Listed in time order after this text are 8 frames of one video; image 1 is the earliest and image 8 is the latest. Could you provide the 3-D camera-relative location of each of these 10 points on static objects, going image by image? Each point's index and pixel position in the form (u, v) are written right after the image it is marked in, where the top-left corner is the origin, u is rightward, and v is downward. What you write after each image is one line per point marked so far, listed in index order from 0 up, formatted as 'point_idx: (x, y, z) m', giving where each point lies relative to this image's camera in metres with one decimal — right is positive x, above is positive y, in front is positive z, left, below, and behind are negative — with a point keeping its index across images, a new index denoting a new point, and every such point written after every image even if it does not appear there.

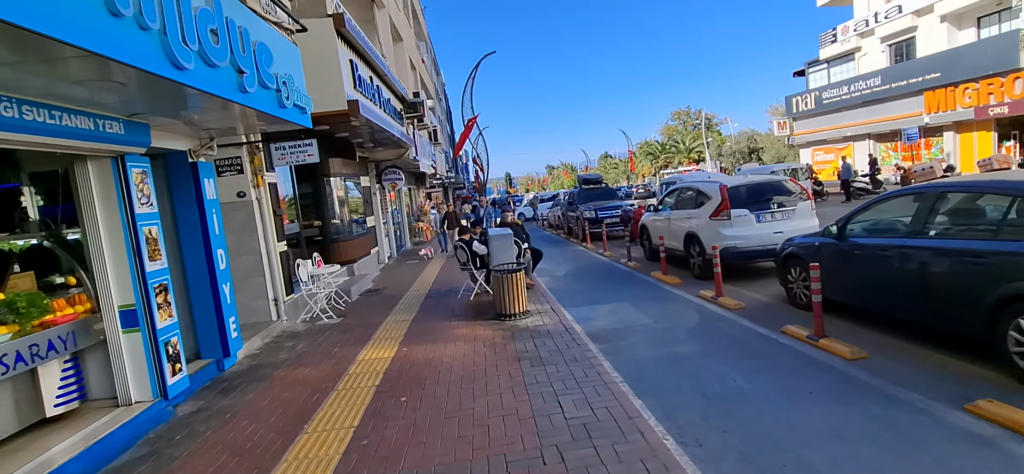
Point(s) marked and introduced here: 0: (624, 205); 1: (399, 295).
0: (+4.2, +1.2, +19.4) m
1: (-2.3, -1.2, +10.7) m
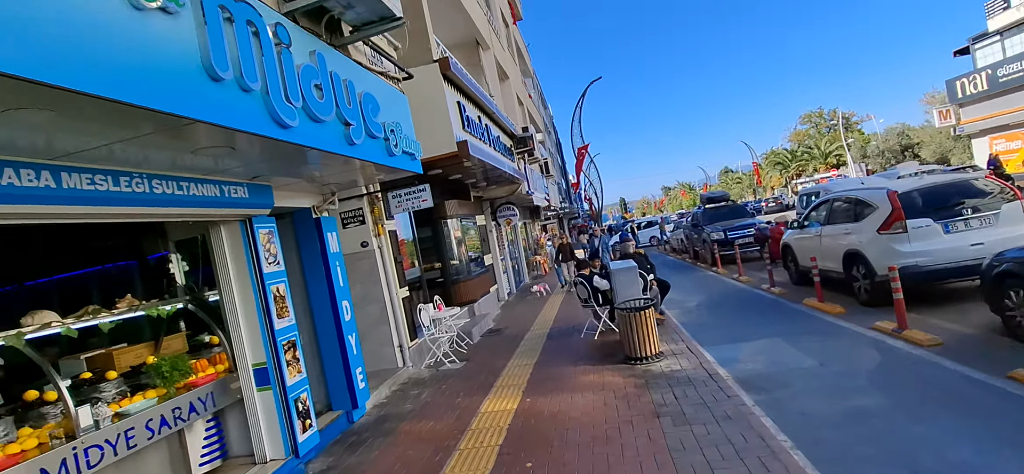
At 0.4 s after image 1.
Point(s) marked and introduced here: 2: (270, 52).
0: (+8.3, +0.5, +17.5) m
1: (+0.2, -2.0, +10.3) m
2: (-1.7, +1.3, +3.6) m
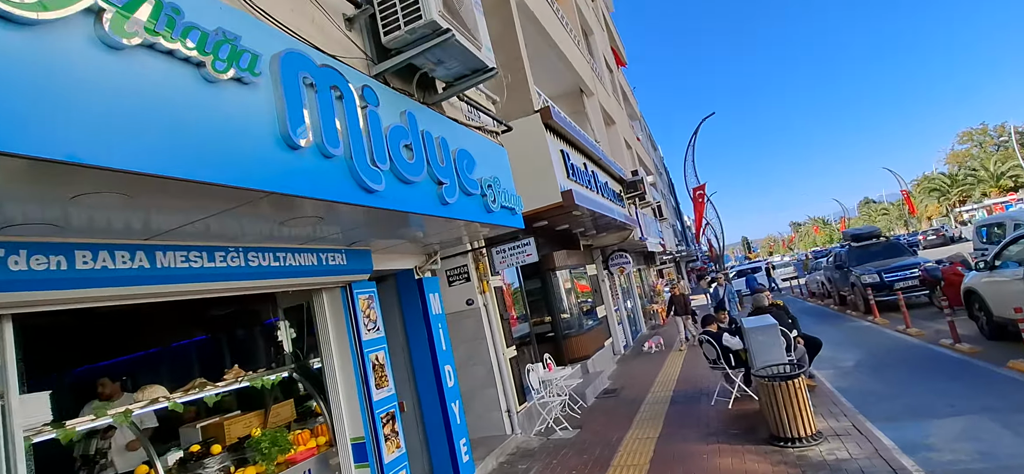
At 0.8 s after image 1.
0: (+11.8, -0.7, +14.8) m
1: (+2.3, -2.9, +9.3) m
2: (-1.0, +0.8, +3.4) m
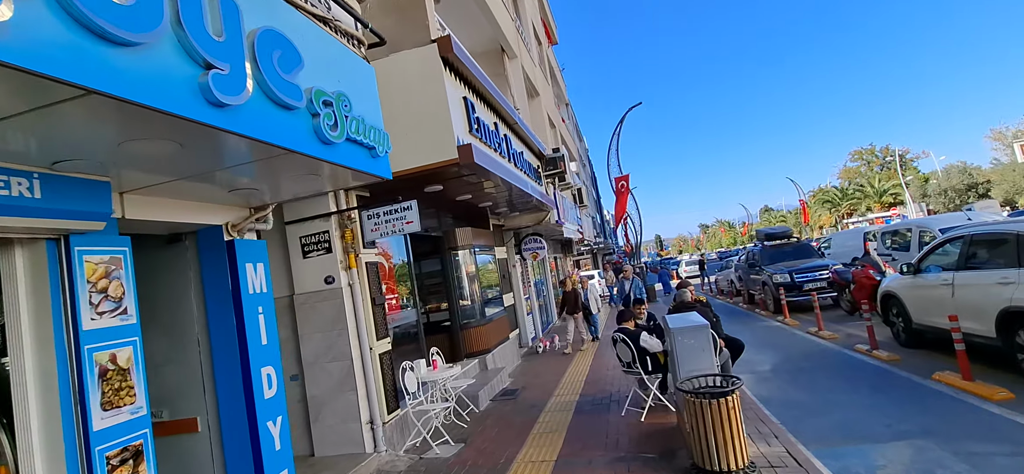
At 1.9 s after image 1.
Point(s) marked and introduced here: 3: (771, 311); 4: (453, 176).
0: (+9.1, -0.7, +14.7) m
1: (+0.4, -2.5, +7.9) m
2: (-1.8, +1.2, +1.5) m
3: (+7.5, -2.2, +15.0) m
4: (-0.8, +0.8, +7.1) m
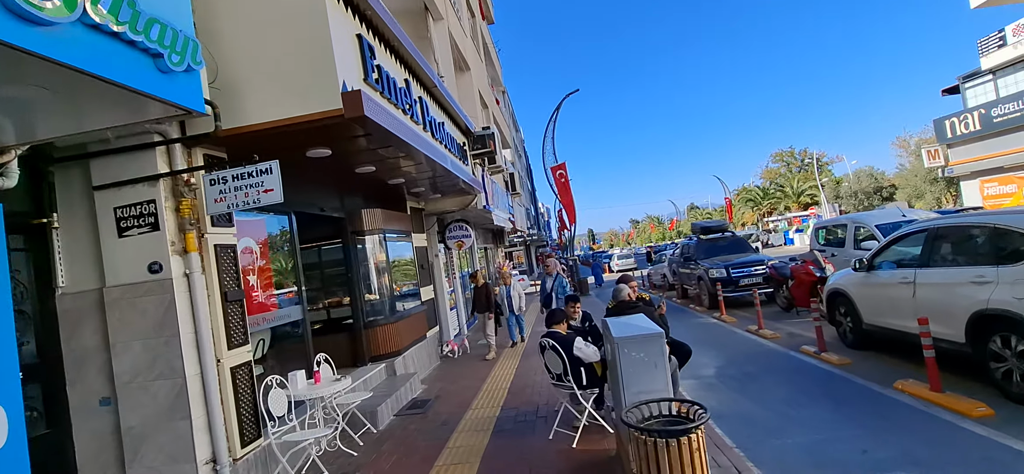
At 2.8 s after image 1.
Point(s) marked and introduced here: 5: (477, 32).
0: (+7.1, -0.6, +14.3) m
1: (-0.7, -2.3, +6.6) m
2: (-2.1, +1.3, -0.1) m
3: (+5.4, -2.0, +14.5) m
4: (-1.8, +1.1, +5.5) m
5: (-1.2, +7.2, +18.2) m
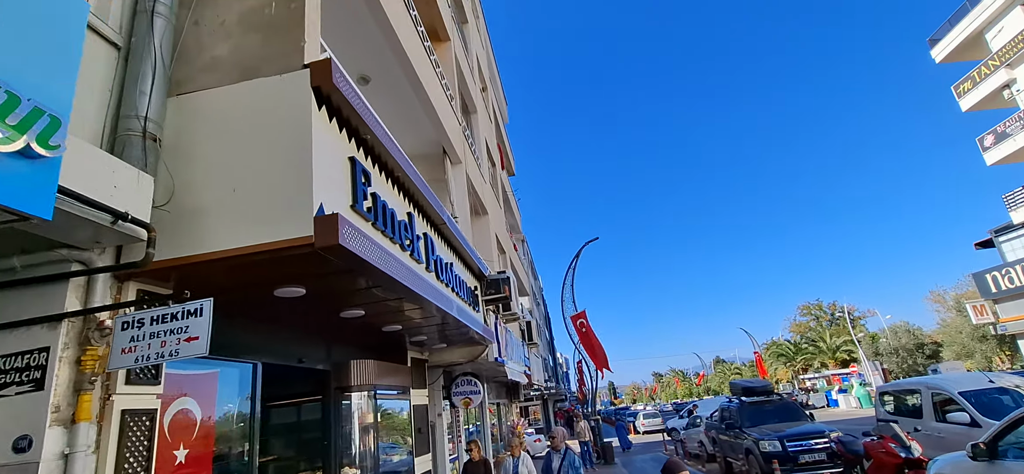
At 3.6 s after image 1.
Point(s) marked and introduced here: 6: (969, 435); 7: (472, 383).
0: (+7.5, -4.5, +12.2) m
1: (-0.7, -3.9, +4.6) m
2: (-2.1, +1.5, -0.7) m
3: (+5.8, -5.9, +12.0) m
4: (-1.7, -0.3, +4.6) m
5: (-0.5, +2.0, +18.4) m
6: (+8.3, -3.6, +9.3) m
7: (-0.9, -3.2, +11.2) m
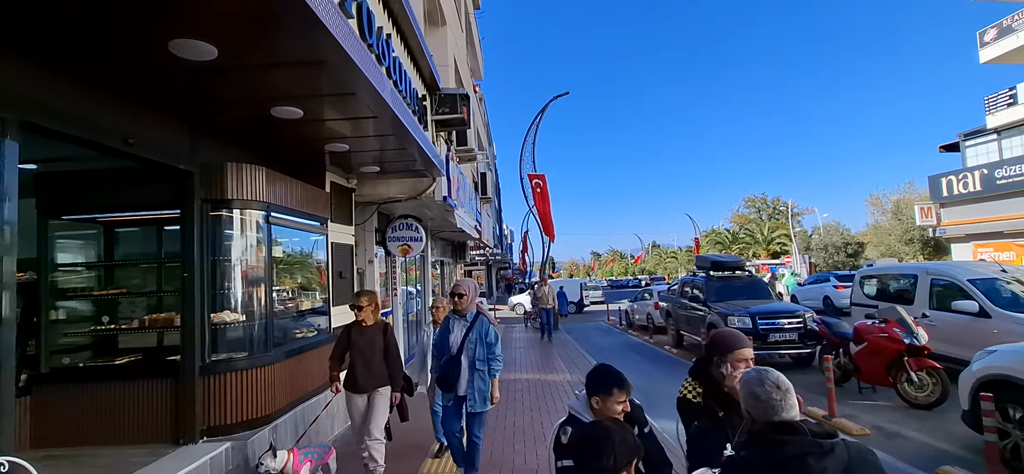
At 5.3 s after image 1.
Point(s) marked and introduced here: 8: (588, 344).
0: (+6.3, -1.6, +11.3) m
1: (-1.1, -2.2, +2.9) m
2: (-1.5, +1.9, -3.7) m
3: (+4.5, -2.8, +11.2) m
4: (-1.7, +1.3, +2.0) m
5: (-1.4, +6.9, +14.9) m
6: (+7.5, -1.5, +8.4) m
7: (-1.7, +0.2, +9.1) m
8: (+2.4, -3.4, +16.2) m
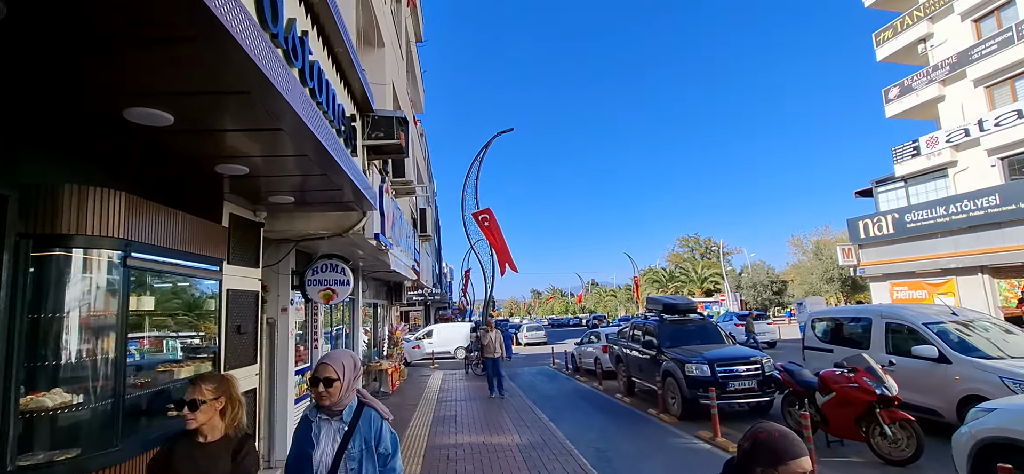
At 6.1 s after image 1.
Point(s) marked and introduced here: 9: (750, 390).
0: (+5.1, -2.4, +10.8) m
1: (-1.3, -2.4, +1.6) m
2: (-0.9, +2.2, -4.6) m
3: (+3.3, -3.6, +10.5) m
4: (-1.8, +1.2, +0.9) m
5: (-3.0, +5.8, +14.1) m
6: (+6.6, -2.1, +8.1) m
7: (-2.6, -0.5, +7.8) m
8: (+0.6, -4.6, +15.1) m
9: (+4.6, -2.9, +9.8) m
